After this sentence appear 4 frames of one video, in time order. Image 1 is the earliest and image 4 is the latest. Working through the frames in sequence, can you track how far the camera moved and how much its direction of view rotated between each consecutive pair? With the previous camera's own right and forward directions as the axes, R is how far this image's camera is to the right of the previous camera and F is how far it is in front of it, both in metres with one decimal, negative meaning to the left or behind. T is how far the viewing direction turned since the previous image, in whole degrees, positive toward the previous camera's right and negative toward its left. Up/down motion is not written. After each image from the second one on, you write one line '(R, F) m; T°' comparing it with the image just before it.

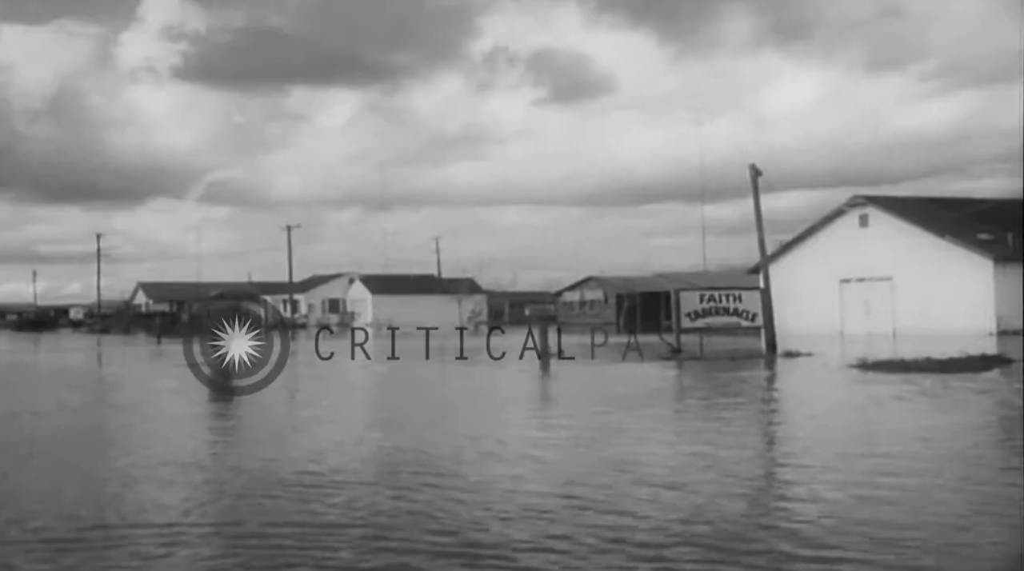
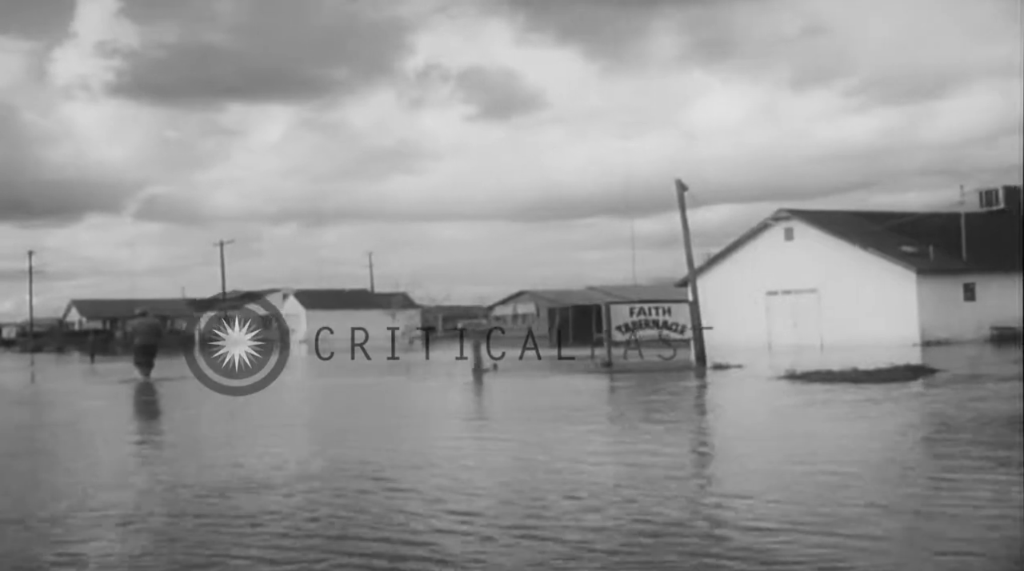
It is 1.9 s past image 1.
(0.0, -0.1) m; +3°
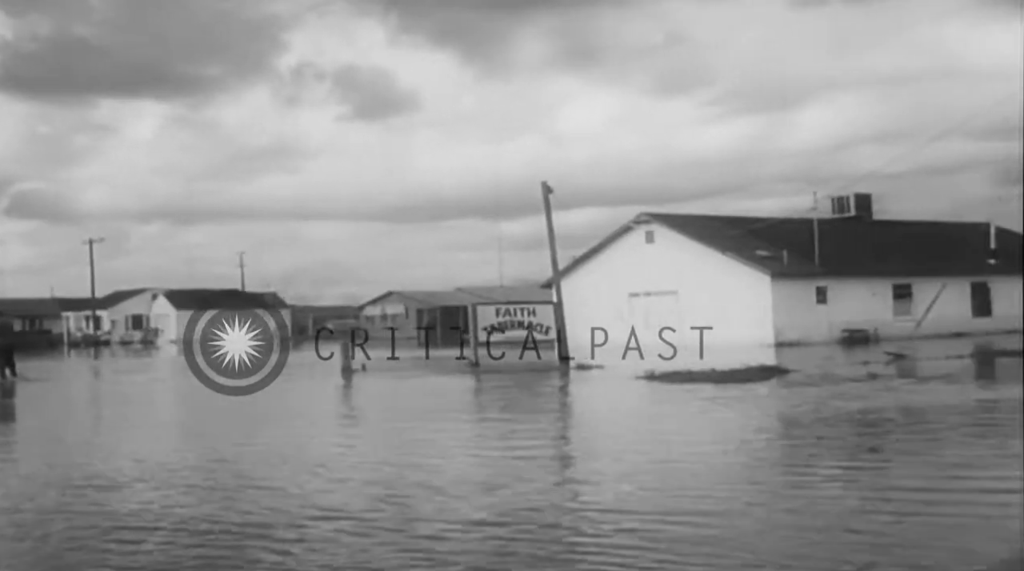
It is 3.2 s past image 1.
(0.0, -0.3) m; +6°
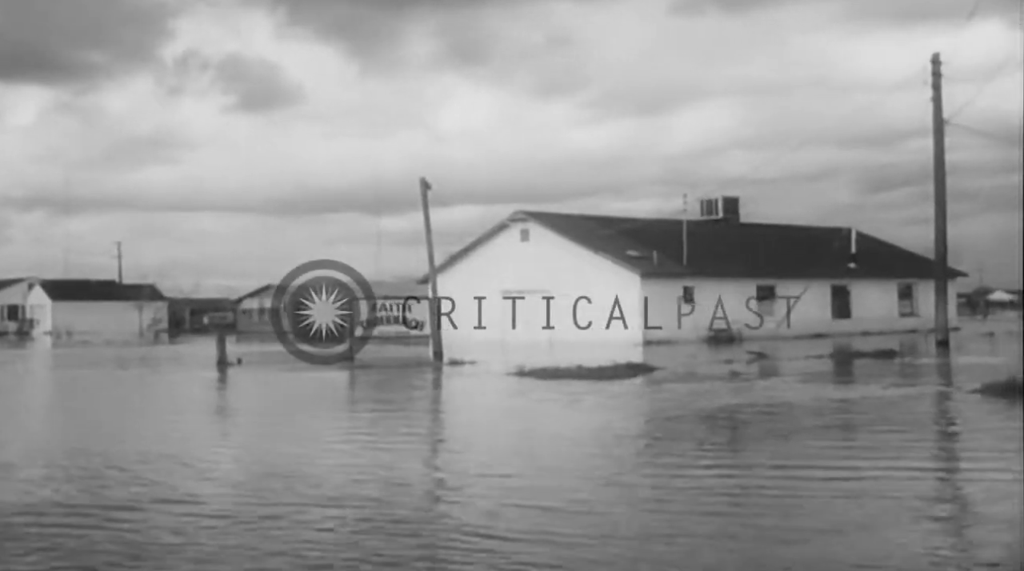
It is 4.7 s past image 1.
(+1.4, -0.6) m; -17°
